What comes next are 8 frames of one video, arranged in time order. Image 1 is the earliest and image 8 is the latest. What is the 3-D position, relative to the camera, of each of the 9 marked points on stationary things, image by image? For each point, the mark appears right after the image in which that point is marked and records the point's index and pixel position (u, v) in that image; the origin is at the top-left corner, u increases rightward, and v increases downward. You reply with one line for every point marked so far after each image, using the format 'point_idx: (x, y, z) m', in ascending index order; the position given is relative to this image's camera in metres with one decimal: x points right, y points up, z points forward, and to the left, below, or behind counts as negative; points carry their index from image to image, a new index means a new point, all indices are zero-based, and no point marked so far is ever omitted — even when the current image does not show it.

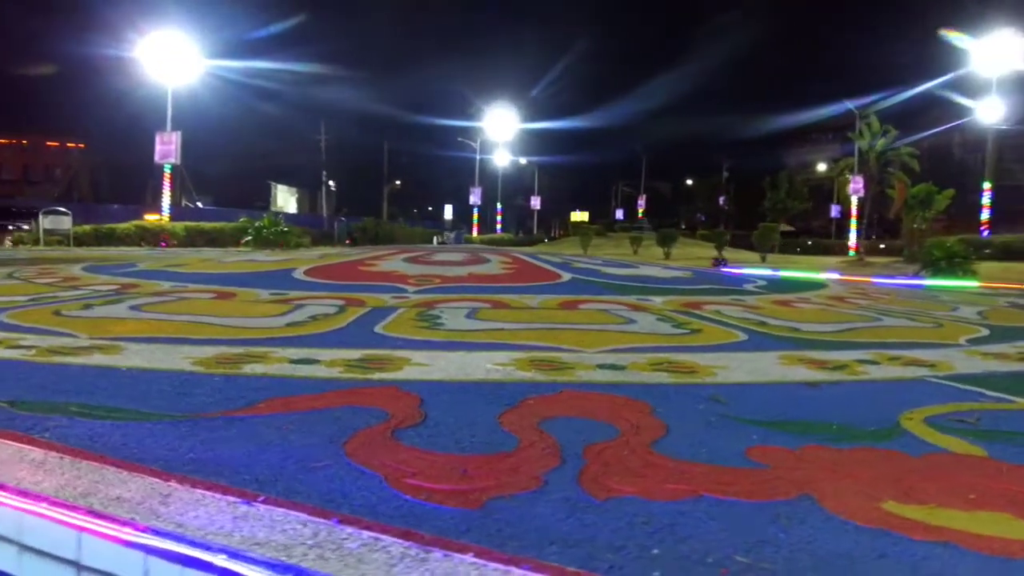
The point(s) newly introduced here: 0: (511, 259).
0: (0.0, +0.7, +17.2) m
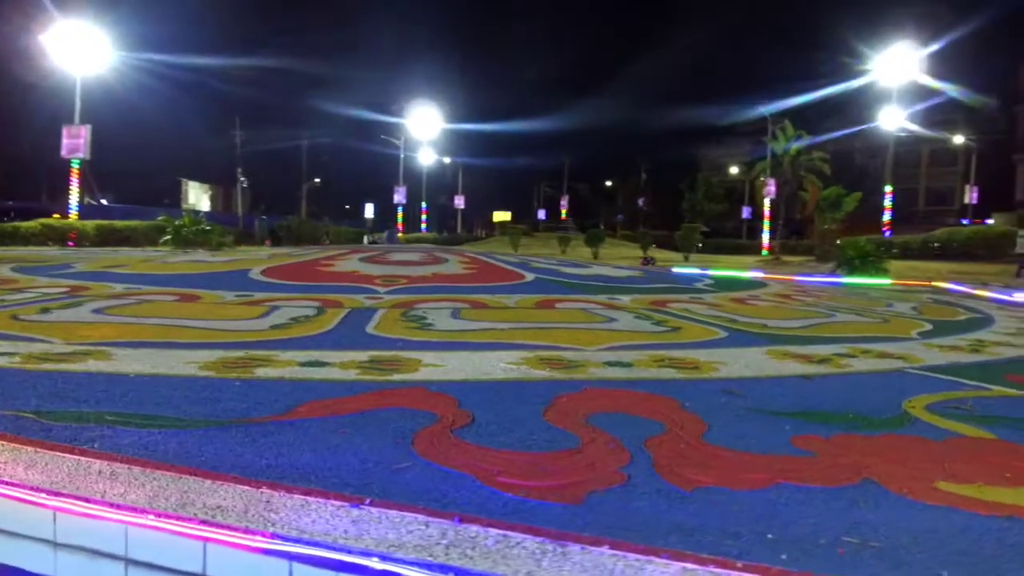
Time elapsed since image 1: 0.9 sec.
0: (-1.0, +0.7, +17.2) m
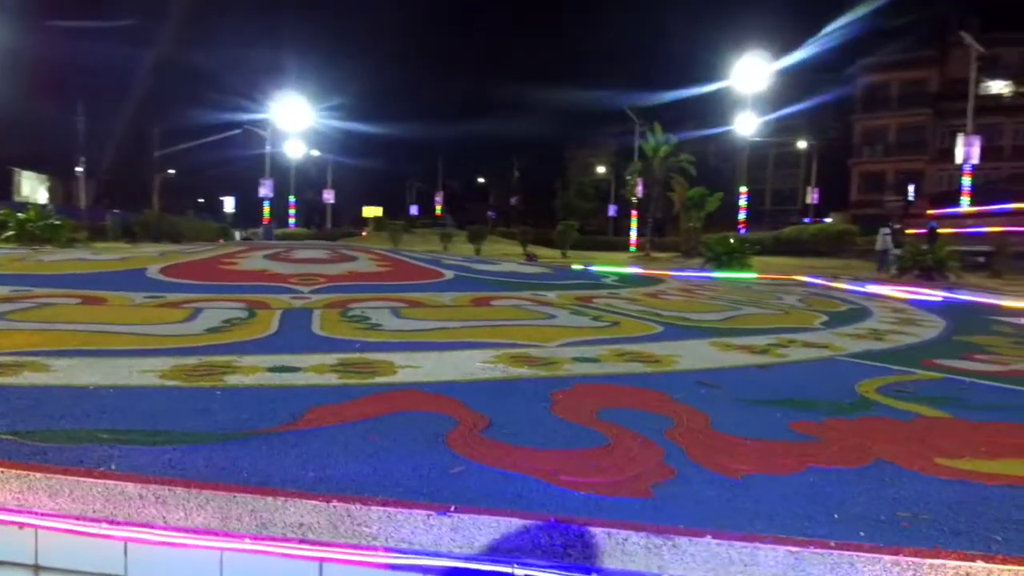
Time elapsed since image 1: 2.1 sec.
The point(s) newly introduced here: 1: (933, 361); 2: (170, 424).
0: (-3.0, +0.7, +16.9) m
1: (+5.0, -0.9, +8.7) m
2: (-2.2, -0.9, +4.7) m
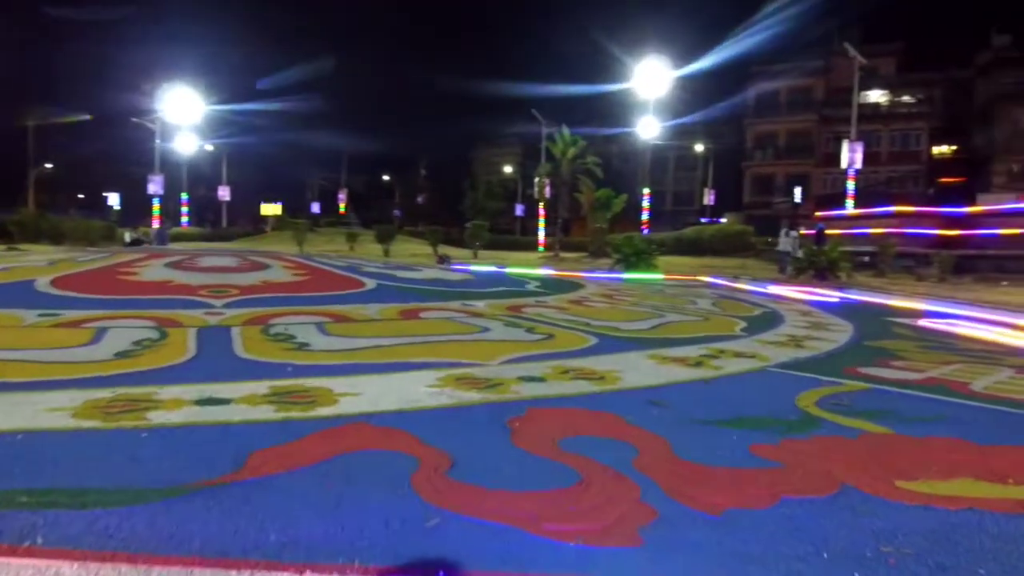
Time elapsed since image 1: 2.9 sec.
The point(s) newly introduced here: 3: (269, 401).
0: (-4.8, +0.5, +16.1) m
1: (+4.3, -1.0, +9.0) m
2: (-2.3, -1.1, +4.1) m
3: (-2.0, -0.9, +6.2) m
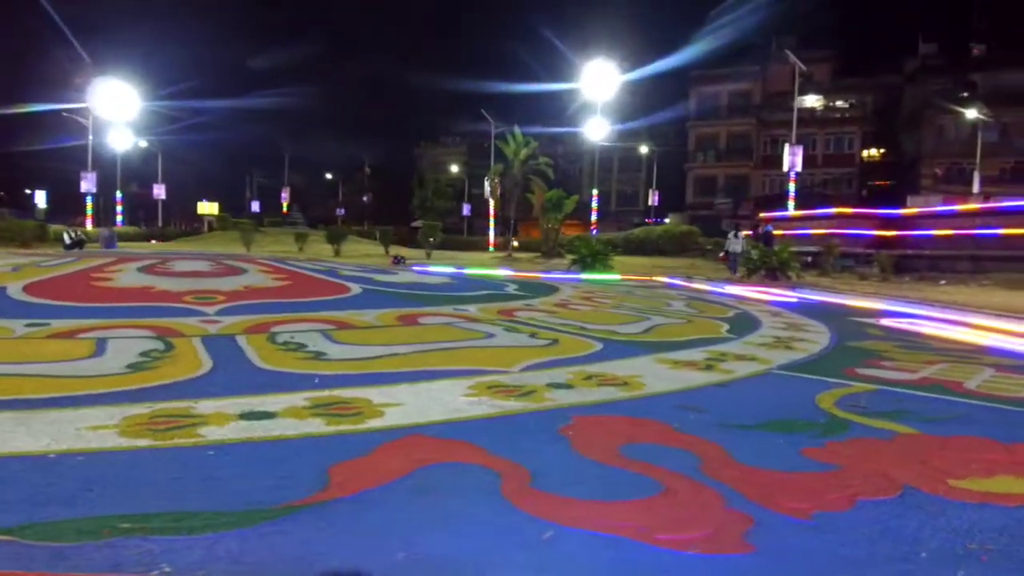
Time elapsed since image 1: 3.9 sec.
0: (-5.2, +0.4, +15.8) m
1: (+4.4, -1.1, +9.4) m
2: (-1.8, -1.2, +4.0) m
3: (-1.6, -1.0, +6.1) m
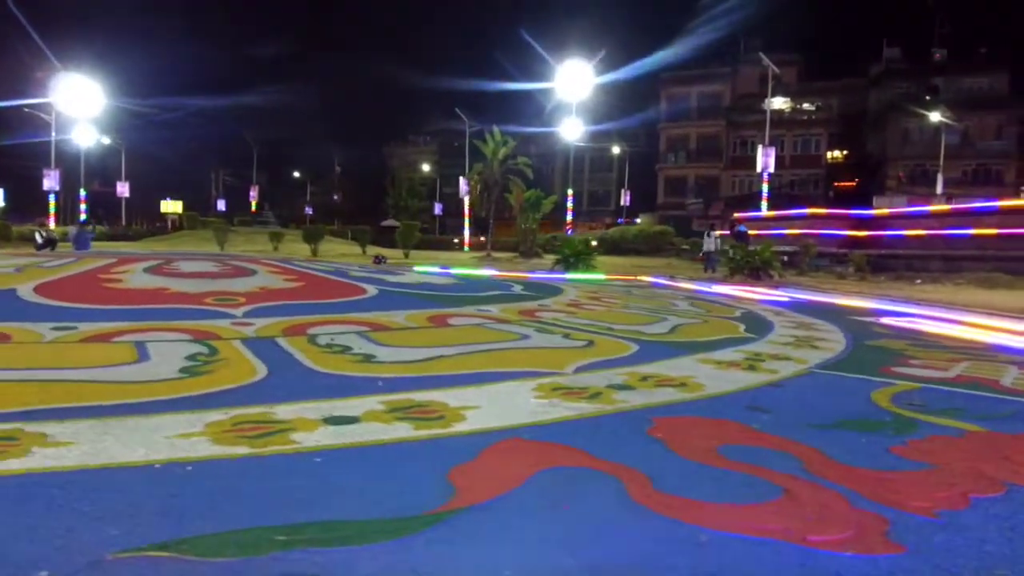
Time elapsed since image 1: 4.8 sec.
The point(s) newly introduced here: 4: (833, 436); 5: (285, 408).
0: (-4.9, +0.4, +15.5) m
1: (+4.9, -1.1, +9.6) m
2: (-1.0, -1.2, +3.9) m
3: (-0.9, -1.1, +6.0) m
4: (+2.6, -1.2, +6.0) m
5: (-1.9, -1.0, +6.1) m
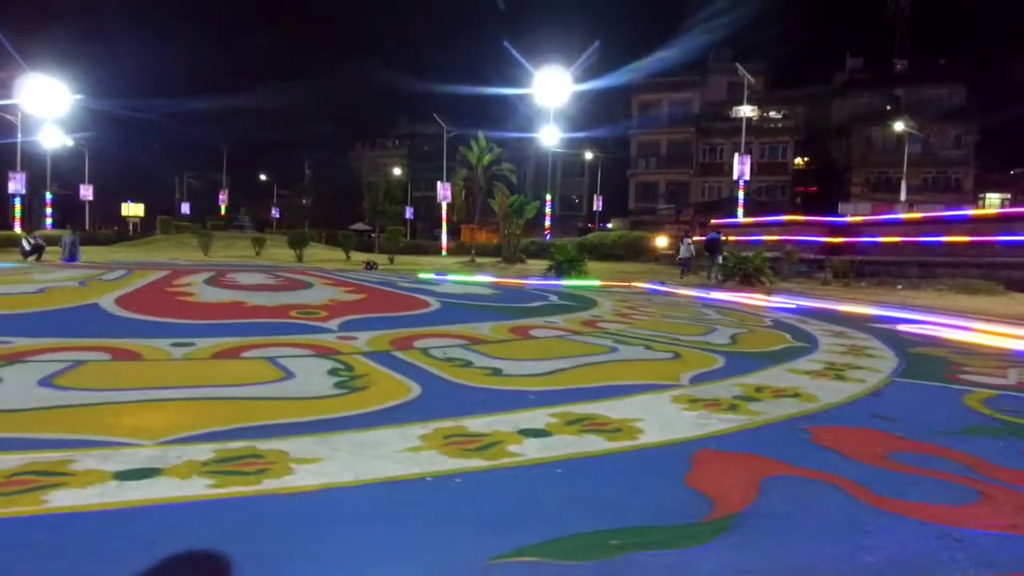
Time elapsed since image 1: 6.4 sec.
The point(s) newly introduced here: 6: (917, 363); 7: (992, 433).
0: (-3.9, +0.1, +15.8) m
1: (+6.3, -1.3, +10.4) m
2: (+0.7, -1.4, +4.4) m
3: (+0.6, -1.3, +6.5) m
4: (+4.1, -1.4, +6.6) m
5: (-0.4, -1.2, +6.5) m
6: (+6.4, -1.2, +11.8) m
7: (+4.6, -1.4, +7.1) m
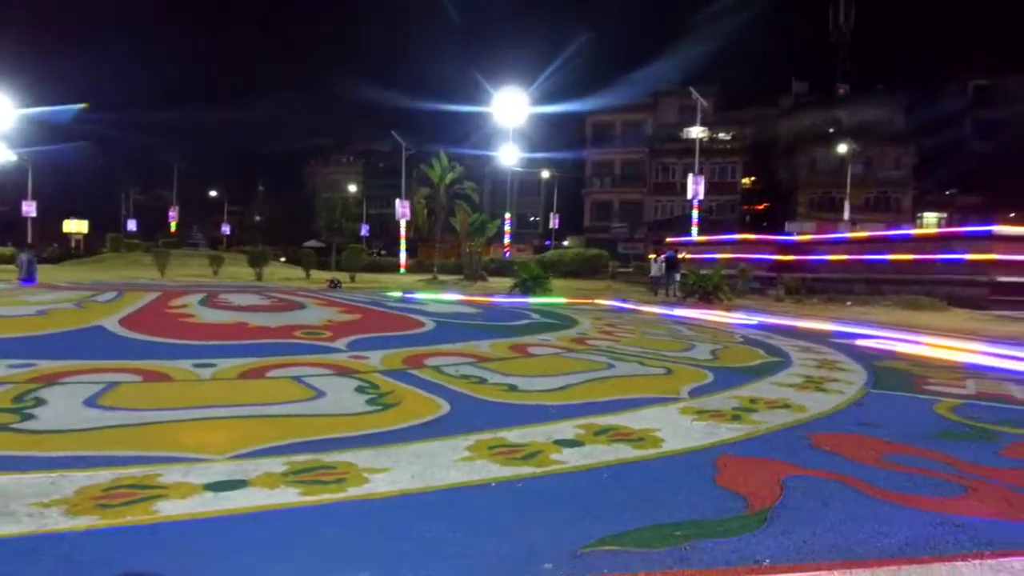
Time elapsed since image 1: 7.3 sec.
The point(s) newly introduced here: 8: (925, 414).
0: (-4.2, -0.3, +16.1) m
1: (+6.3, -1.5, +11.4) m
2: (+1.1, -1.6, +5.1) m
3: (+0.9, -1.5, +7.1) m
4: (+4.5, -1.6, +7.5) m
5: (0.0, -1.4, +7.1) m
6: (+6.4, -1.5, +12.8) m
7: (+4.9, -1.6, +8.0) m
8: (+5.1, -1.6, +9.1) m
